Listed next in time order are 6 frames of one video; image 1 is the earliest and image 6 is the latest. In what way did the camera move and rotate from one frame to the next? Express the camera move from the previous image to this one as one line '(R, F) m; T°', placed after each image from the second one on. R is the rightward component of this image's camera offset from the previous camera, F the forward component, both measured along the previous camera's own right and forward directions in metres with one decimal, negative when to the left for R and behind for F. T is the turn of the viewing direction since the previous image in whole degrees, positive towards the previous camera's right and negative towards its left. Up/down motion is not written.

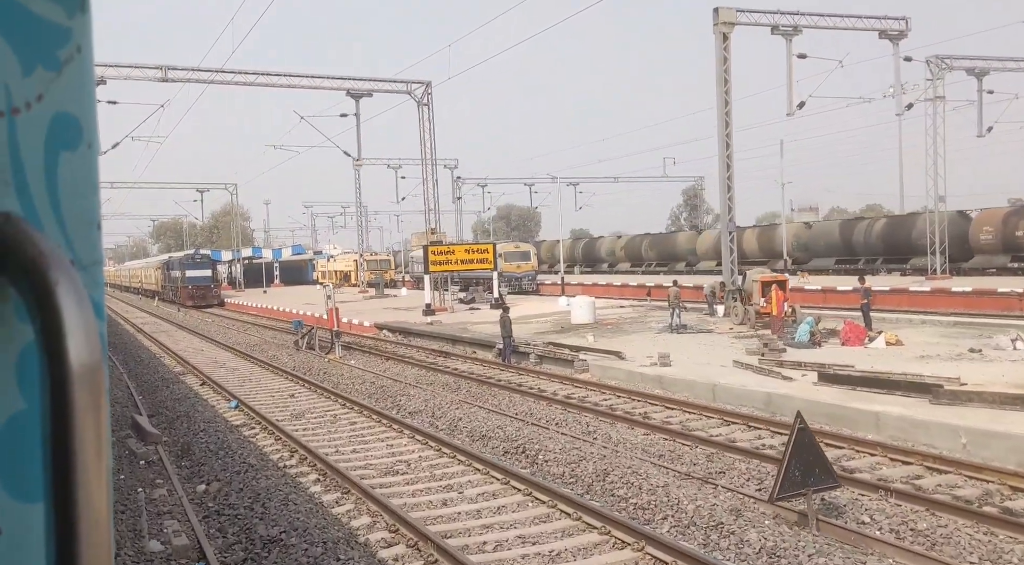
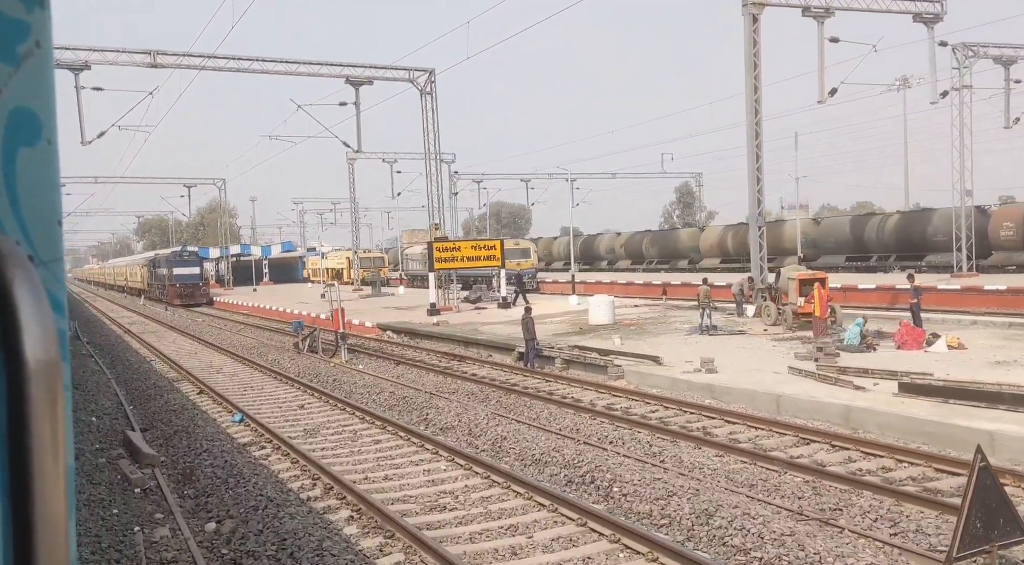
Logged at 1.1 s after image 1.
(-0.7, +1.4) m; +1°
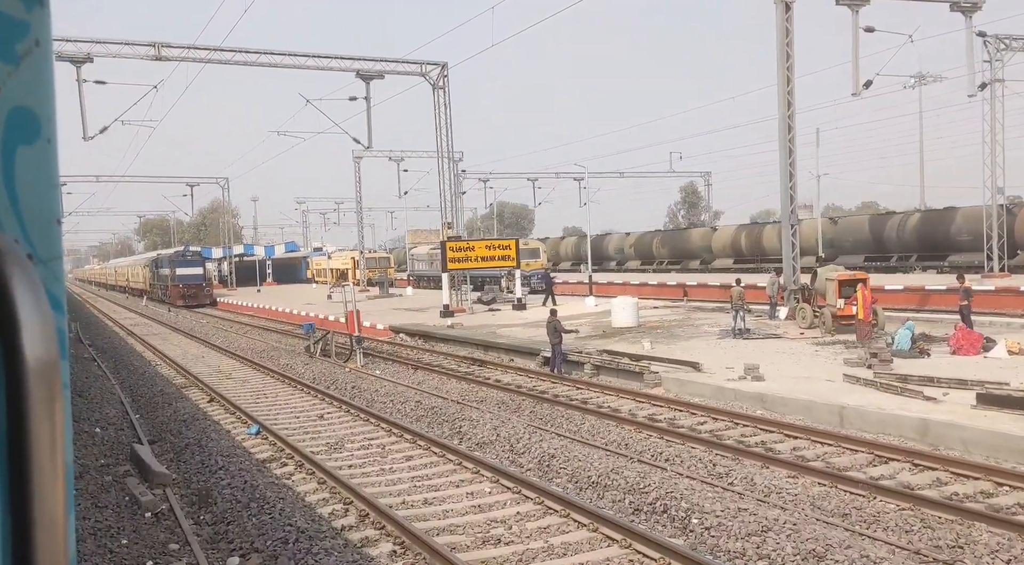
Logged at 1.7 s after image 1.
(-0.4, +0.9) m; 0°
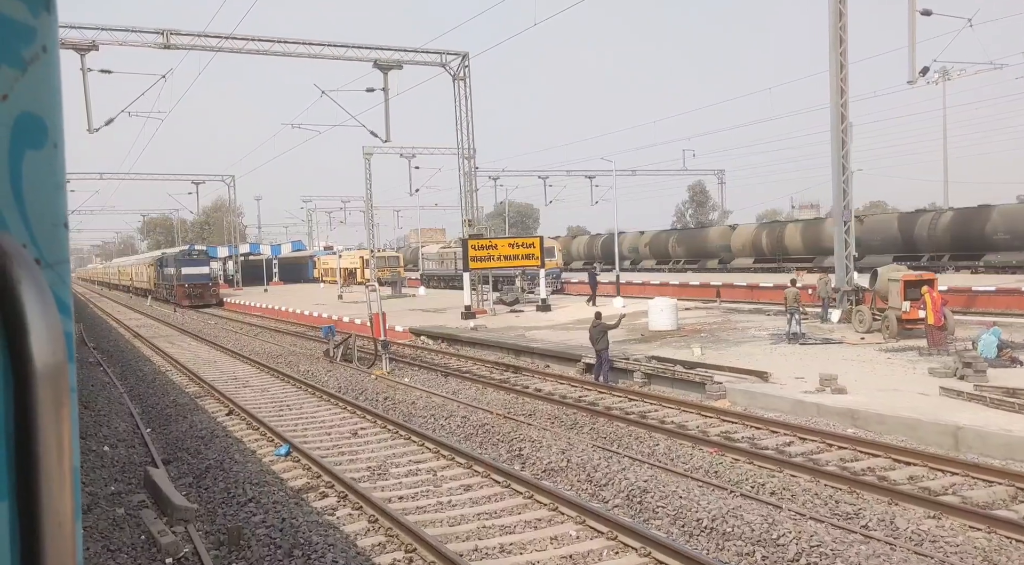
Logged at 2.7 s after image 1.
(-0.7, +1.3) m; 0°
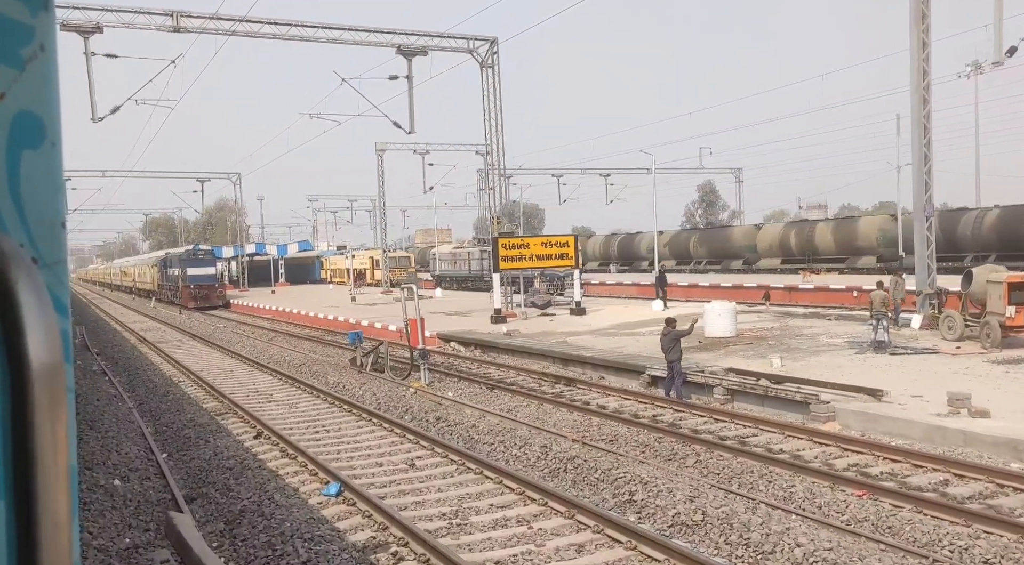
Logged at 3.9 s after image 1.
(-0.9, +1.8) m; 0°
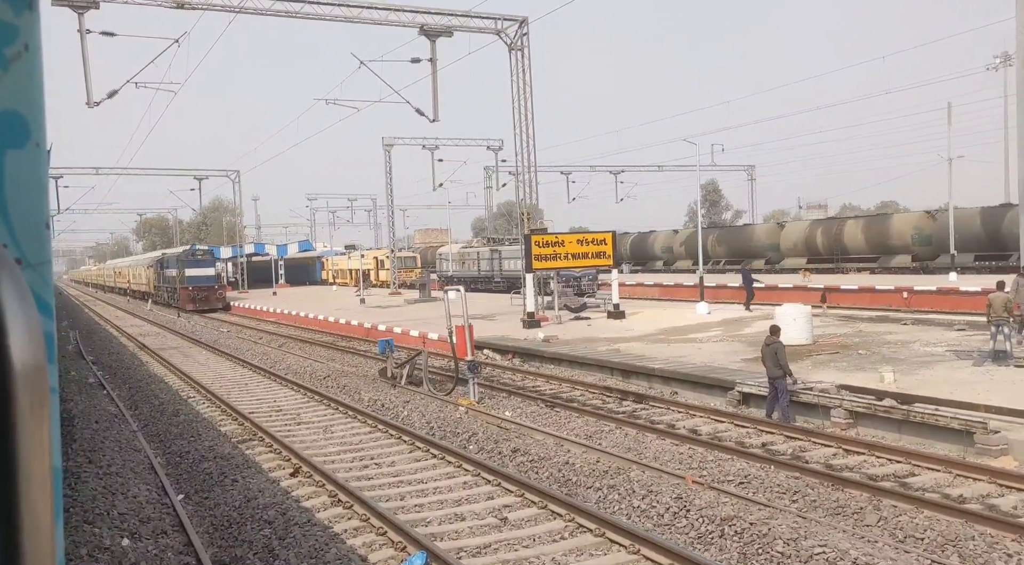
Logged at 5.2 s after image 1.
(-1.0, +2.1) m; 0°
